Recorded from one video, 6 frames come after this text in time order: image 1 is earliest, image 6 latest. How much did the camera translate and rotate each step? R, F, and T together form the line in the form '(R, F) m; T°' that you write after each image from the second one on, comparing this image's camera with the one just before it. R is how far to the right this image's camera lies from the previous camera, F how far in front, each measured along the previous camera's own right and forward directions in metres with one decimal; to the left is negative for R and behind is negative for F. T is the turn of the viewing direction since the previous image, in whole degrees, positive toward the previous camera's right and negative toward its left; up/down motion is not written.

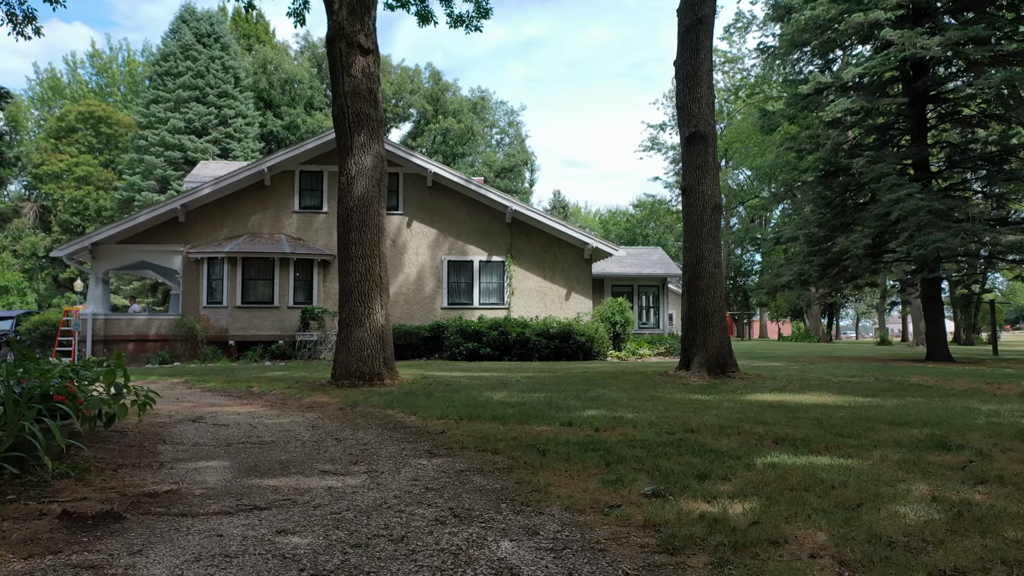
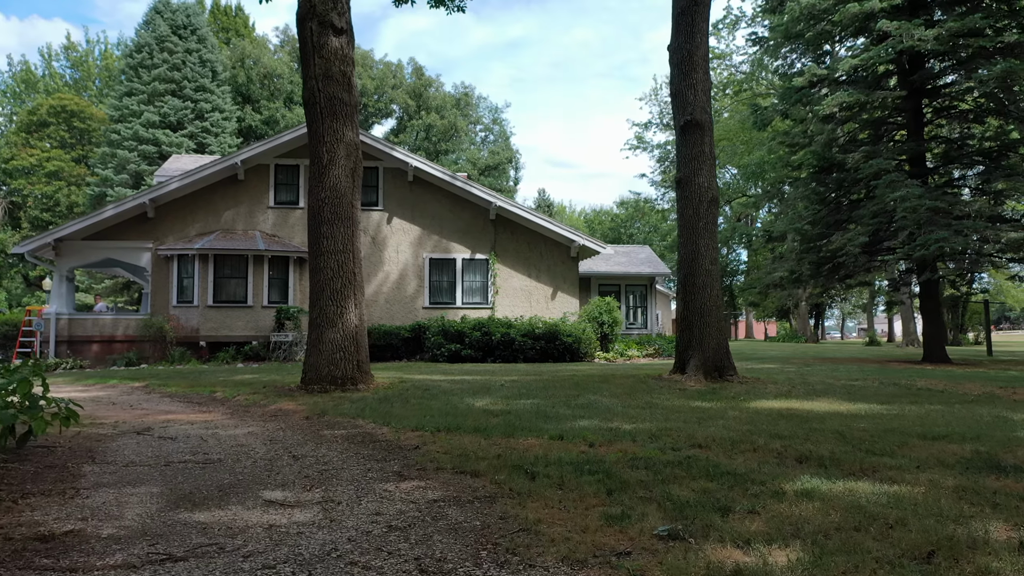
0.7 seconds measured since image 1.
(0.0, +0.6) m; +1°
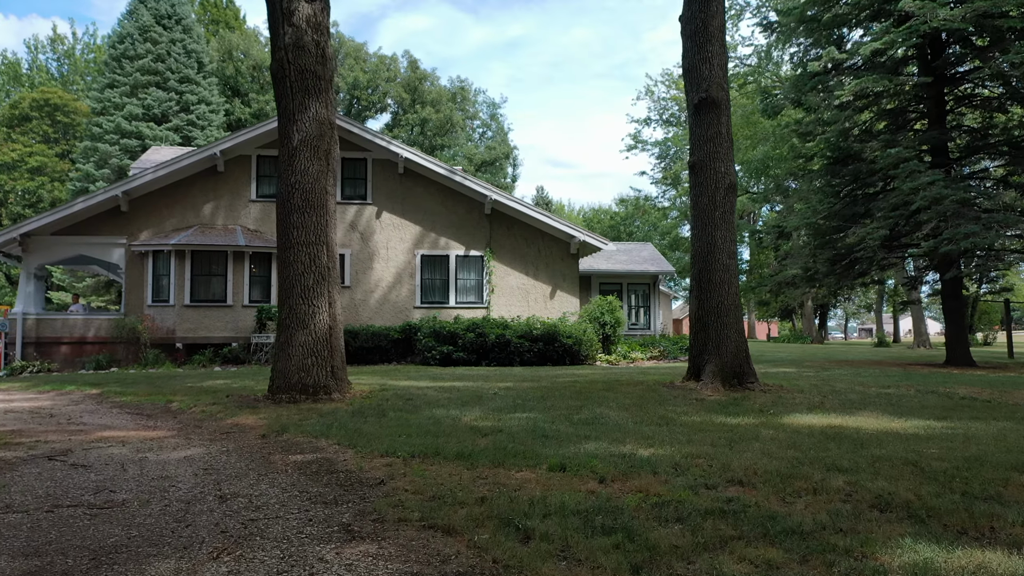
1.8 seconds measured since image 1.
(0.0, +1.0) m; 0°
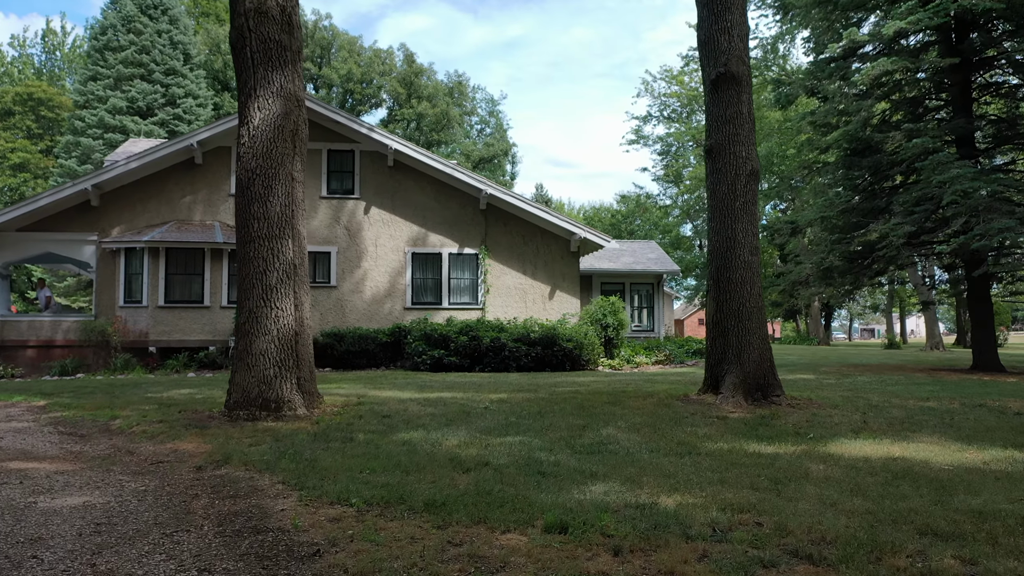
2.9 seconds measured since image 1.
(+0.1, +1.0) m; 0°
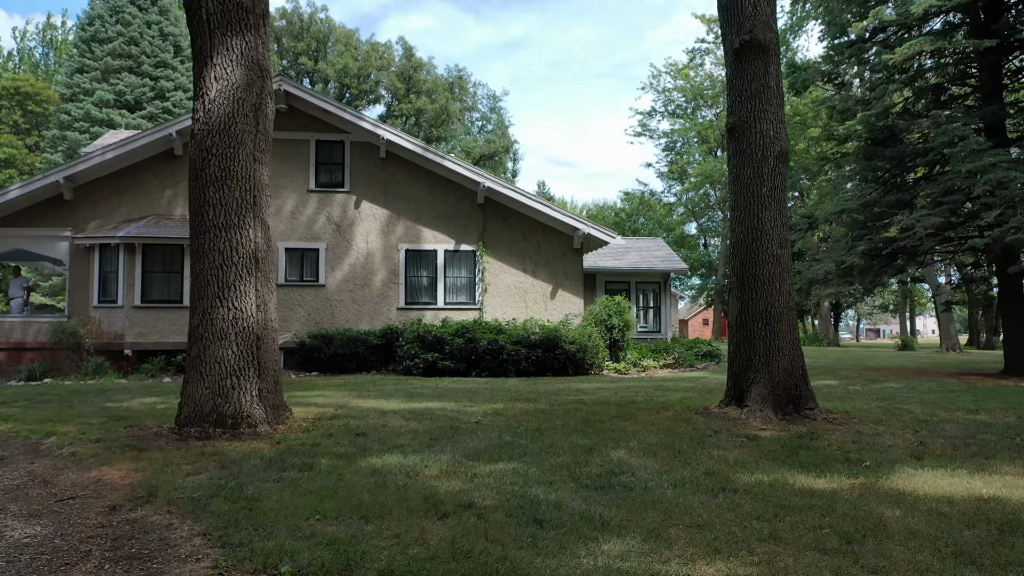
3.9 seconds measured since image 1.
(+0.1, +0.9) m; 0°
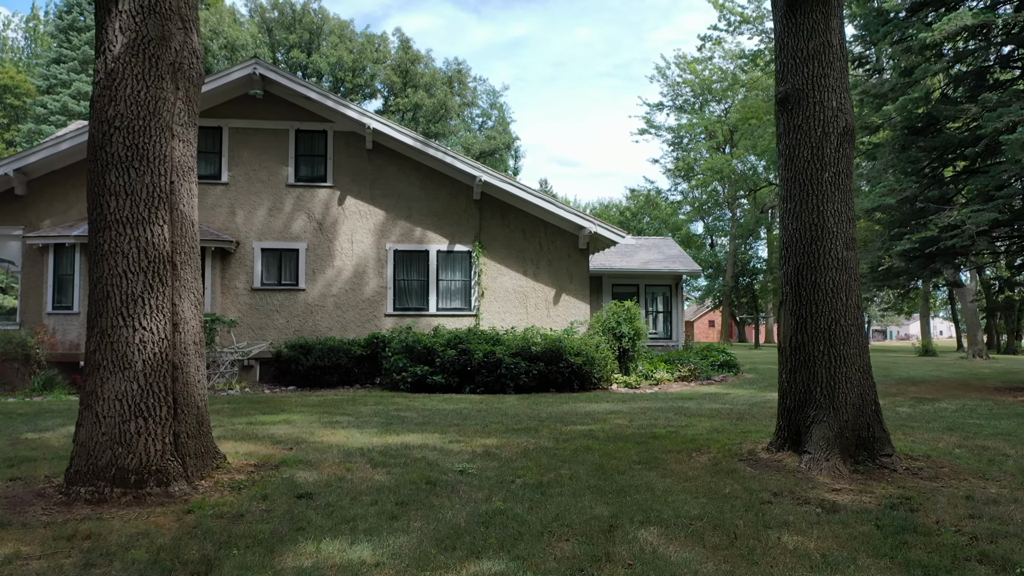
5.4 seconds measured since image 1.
(+0.1, +1.4) m; 0°
